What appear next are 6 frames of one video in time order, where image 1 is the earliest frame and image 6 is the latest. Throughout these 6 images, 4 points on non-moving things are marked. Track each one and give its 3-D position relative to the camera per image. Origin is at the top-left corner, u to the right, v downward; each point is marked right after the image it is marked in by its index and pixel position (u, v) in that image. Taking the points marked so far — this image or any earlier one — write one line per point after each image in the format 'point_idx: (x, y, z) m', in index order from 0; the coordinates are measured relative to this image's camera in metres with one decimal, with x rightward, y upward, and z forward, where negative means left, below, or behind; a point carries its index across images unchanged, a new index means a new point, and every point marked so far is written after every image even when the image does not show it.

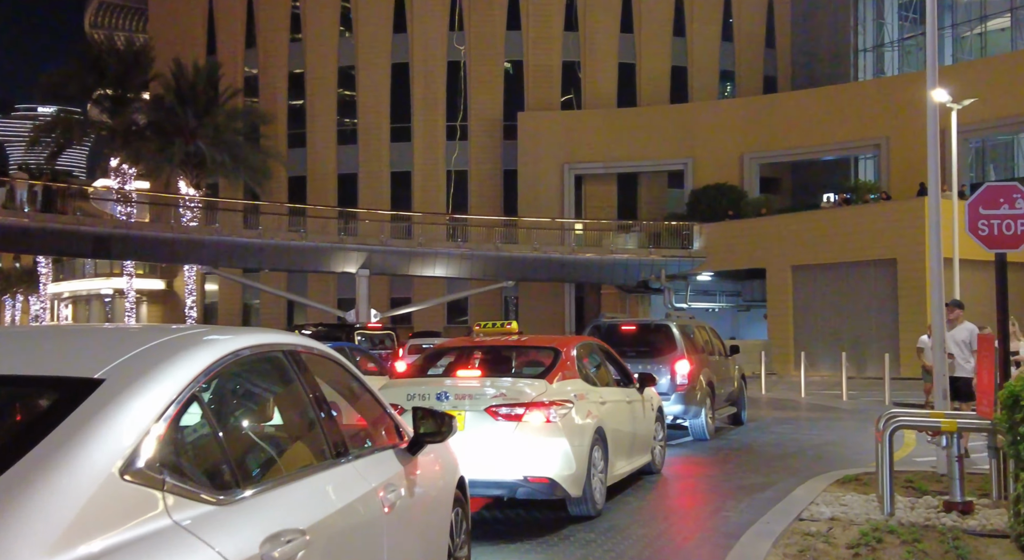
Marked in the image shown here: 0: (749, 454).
0: (+2.9, -2.2, +12.3) m
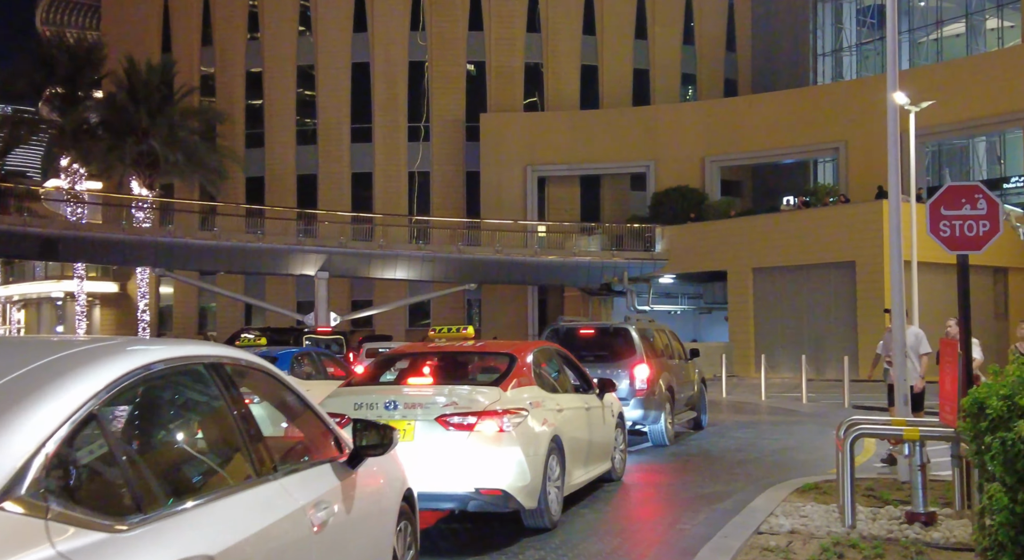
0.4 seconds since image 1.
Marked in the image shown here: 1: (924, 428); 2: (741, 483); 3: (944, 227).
0: (+2.4, -2.2, +12.1) m
1: (+2.8, -1.0, +6.7) m
2: (+2.3, -2.0, +10.0) m
3: (+3.4, +0.4, +7.9) m
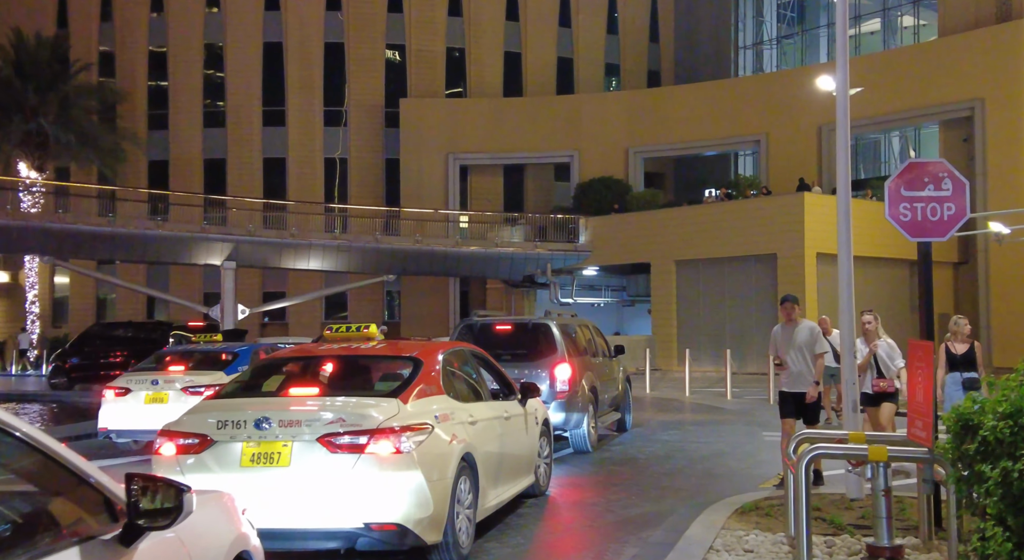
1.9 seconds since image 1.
0: (+1.4, -2.1, +11.2) m
1: (+2.2, -1.0, +5.8) m
2: (+1.5, -2.0, +9.1) m
3: (+2.8, +0.5, +7.1) m
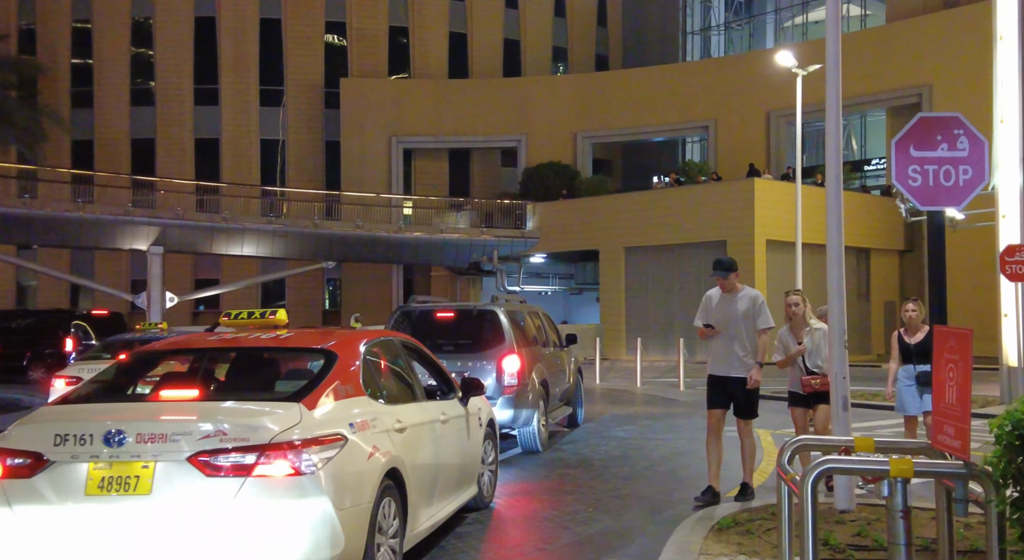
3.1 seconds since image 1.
0: (+0.8, -1.9, +10.0) m
1: (+1.9, -0.8, +4.7) m
2: (+1.0, -1.8, +7.9) m
3: (+2.4, +0.6, +6.0) m
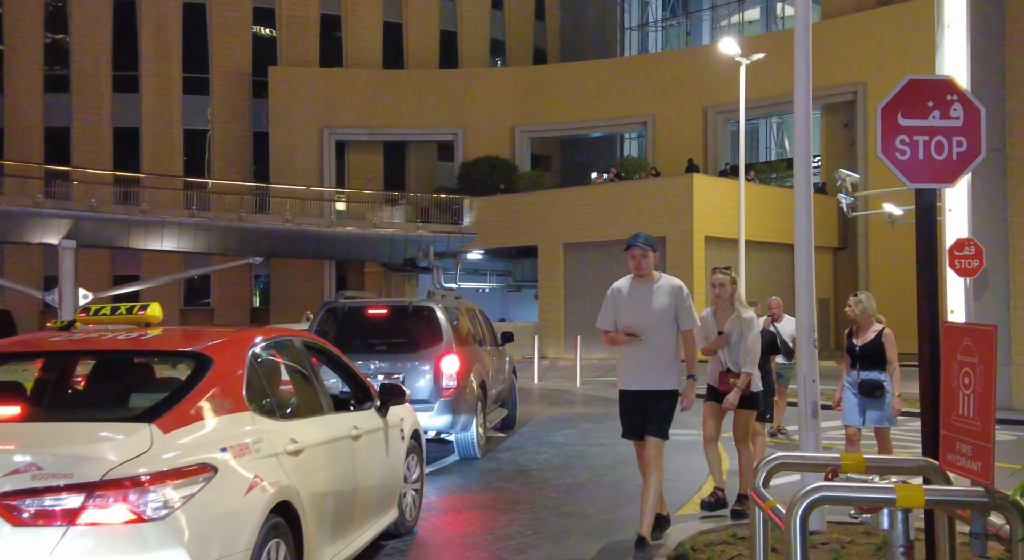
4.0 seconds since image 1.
0: (+0.2, -1.9, +9.1) m
1: (+1.6, -0.8, +3.8) m
2: (+0.5, -1.8, +7.0) m
3: (+2.0, +0.7, +5.2) m
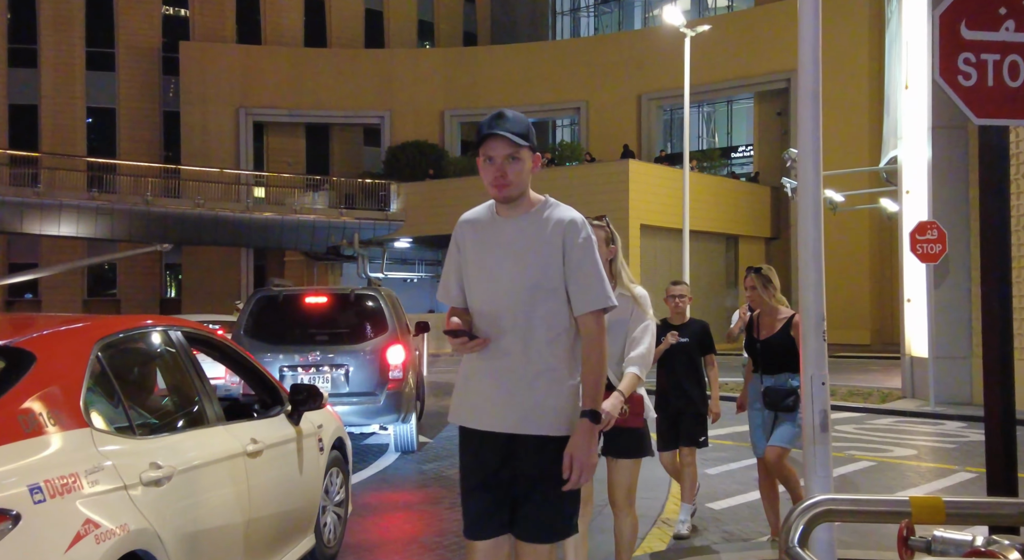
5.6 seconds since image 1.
0: (-0.4, -1.7, +7.6) m
1: (+1.4, -0.7, +2.4) m
2: (+0.1, -1.6, +5.6) m
3: (+1.7, +0.8, +3.8) m
